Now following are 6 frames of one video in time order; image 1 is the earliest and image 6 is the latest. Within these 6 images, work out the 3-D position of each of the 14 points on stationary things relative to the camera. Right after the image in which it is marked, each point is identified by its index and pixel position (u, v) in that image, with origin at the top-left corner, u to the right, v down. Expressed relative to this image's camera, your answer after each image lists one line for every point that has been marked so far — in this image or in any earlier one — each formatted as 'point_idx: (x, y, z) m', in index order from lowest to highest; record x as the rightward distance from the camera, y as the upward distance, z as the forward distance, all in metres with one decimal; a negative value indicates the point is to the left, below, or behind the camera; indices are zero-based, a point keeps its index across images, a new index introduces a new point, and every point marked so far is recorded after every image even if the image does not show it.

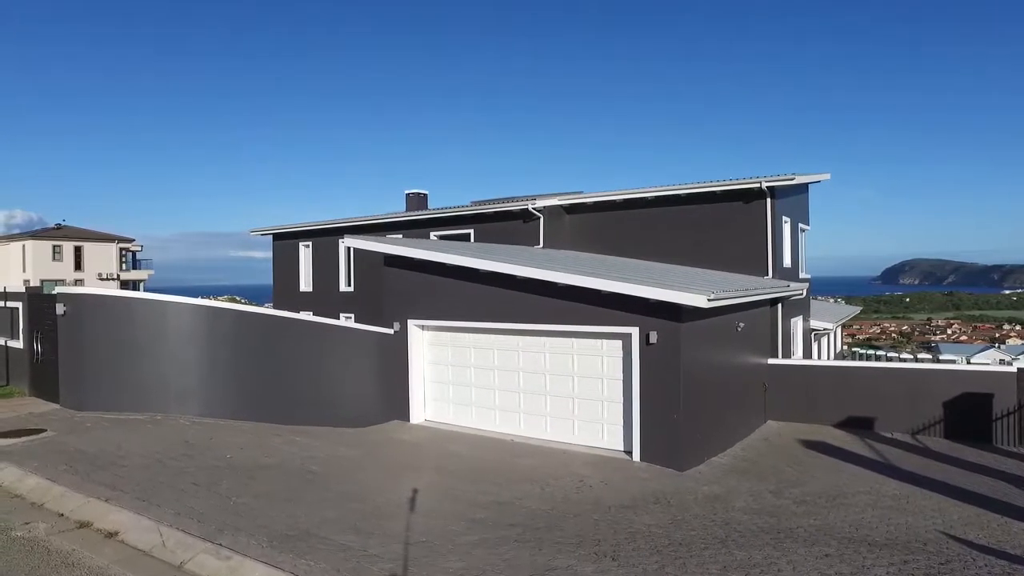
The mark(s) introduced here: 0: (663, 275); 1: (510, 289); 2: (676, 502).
0: (+2.8, +0.2, +12.1) m
1: (0.0, 0.0, +11.8) m
2: (+2.1, -2.7, +8.3) m
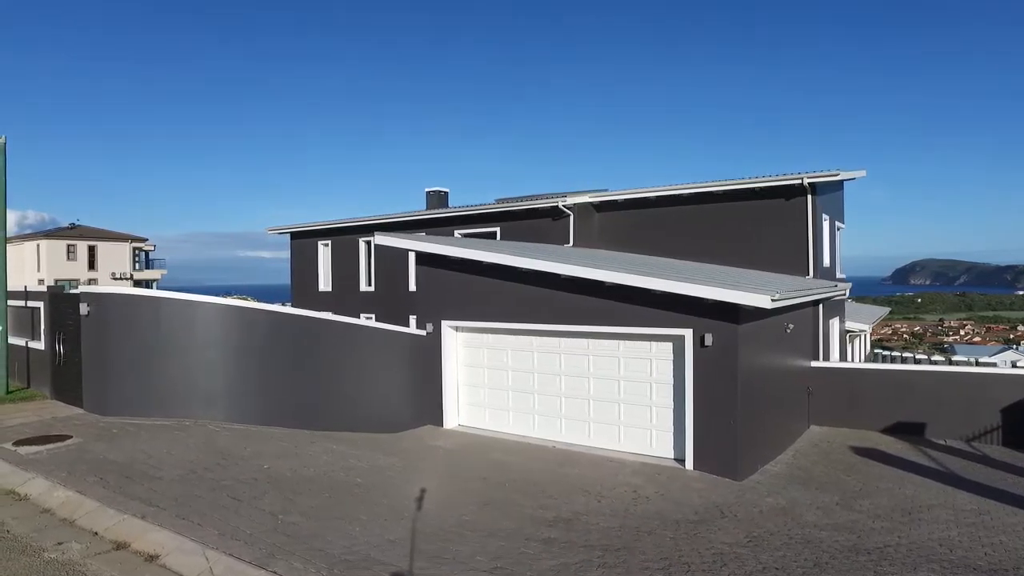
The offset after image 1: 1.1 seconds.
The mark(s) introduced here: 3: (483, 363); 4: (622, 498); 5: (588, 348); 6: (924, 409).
0: (+3.5, +0.3, +11.5) m
1: (+0.7, 0.0, +11.2) m
2: (+2.7, -2.7, +7.7) m
3: (-0.5, -1.4, +12.2) m
4: (+1.4, -2.6, +8.3) m
5: (+1.3, -1.0, +11.1) m
6: (+8.6, -2.5, +13.7) m
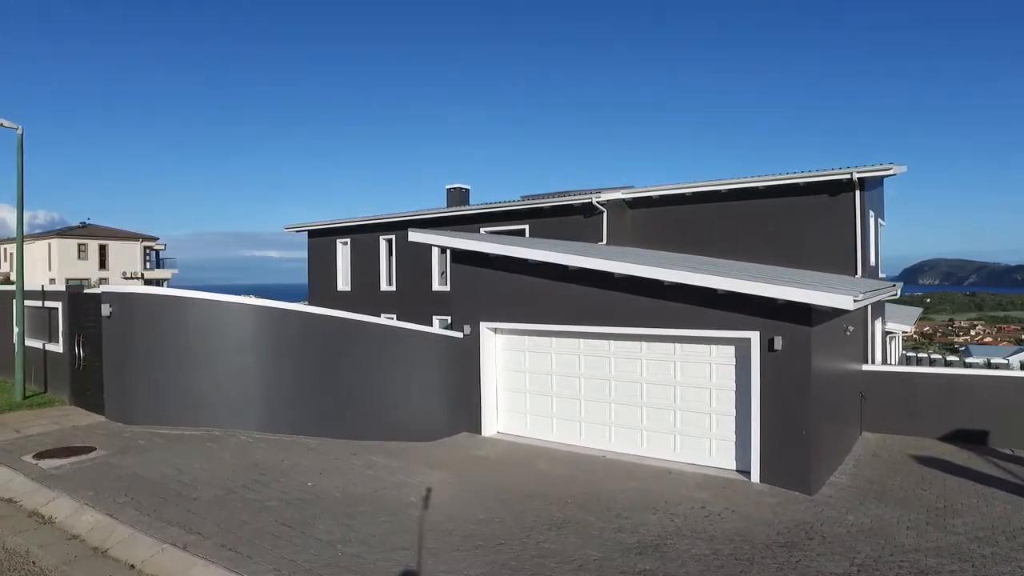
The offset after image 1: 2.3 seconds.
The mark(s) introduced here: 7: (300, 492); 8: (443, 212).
0: (+4.2, +0.3, +10.8) m
1: (+1.4, 0.0, +10.5) m
2: (+3.4, -2.7, +7.0) m
3: (+0.2, -1.4, +11.5) m
4: (+2.1, -2.6, +7.6) m
5: (+2.0, -1.0, +10.4) m
6: (+9.3, -2.5, +13.0) m
7: (-2.1, -2.0, +6.4) m
8: (-2.0, +2.3, +19.6) m
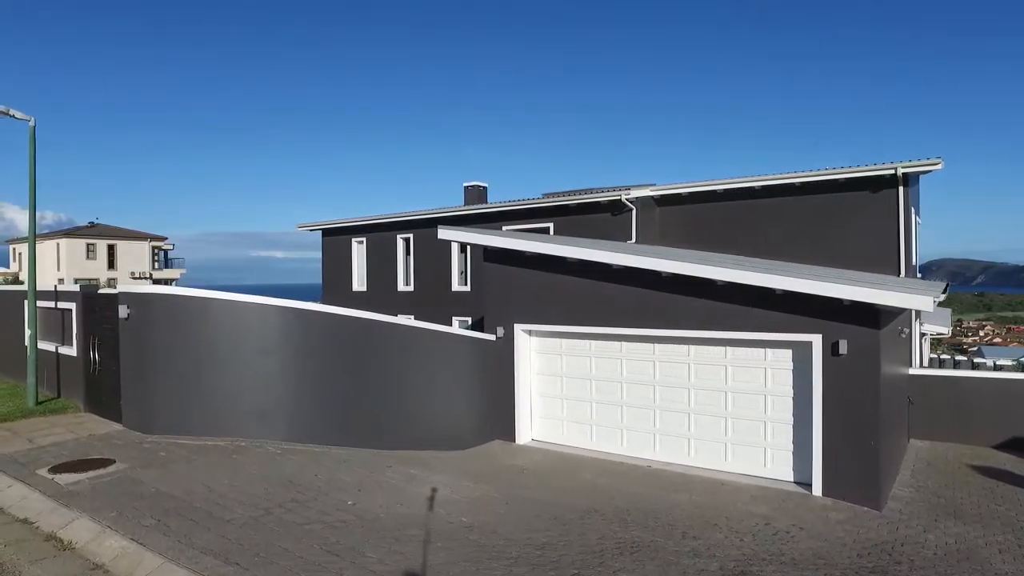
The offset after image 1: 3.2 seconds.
0: (+4.8, +0.3, +10.2) m
1: (+2.0, 0.0, +9.9) m
2: (+4.0, -2.7, +6.4) m
3: (+0.8, -1.4, +10.9) m
4: (+2.7, -2.6, +7.0) m
5: (+2.6, -1.0, +9.8) m
6: (+9.9, -2.5, +12.3) m
7: (-1.5, -2.0, +5.9) m
8: (-1.4, +2.3, +19.0) m
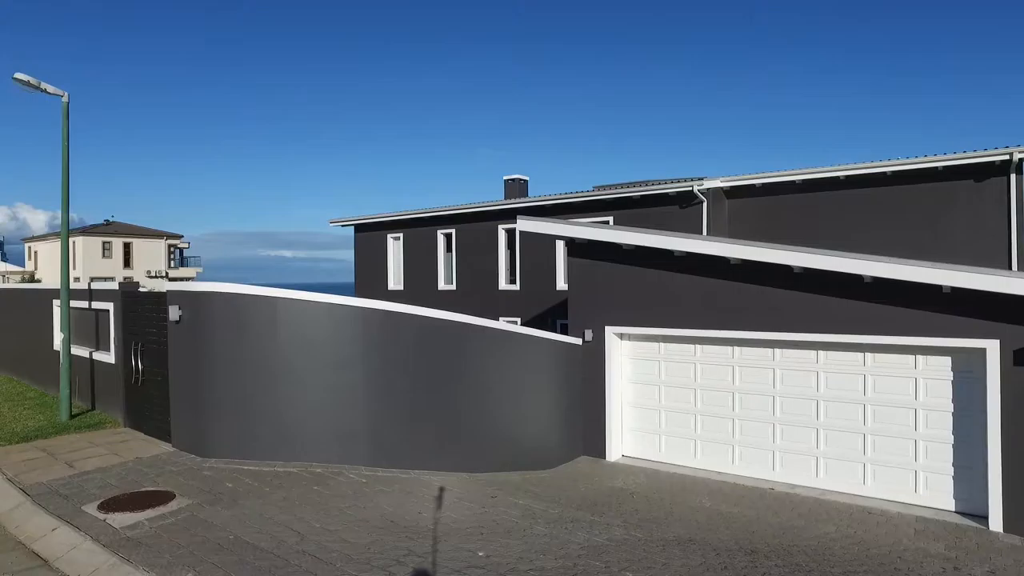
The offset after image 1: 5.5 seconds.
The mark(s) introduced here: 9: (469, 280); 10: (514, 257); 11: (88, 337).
0: (+6.1, +0.3, +8.8) m
1: (+3.3, +0.1, +8.6) m
2: (+5.2, -2.6, +5.0) m
3: (+2.1, -1.3, +9.6) m
4: (+3.9, -2.6, +5.7) m
5: (+3.9, -1.0, +8.5) m
6: (+11.3, -2.4, +10.9) m
7: (-0.2, -2.0, +4.6) m
8: (0.0, +2.3, +17.7) m
9: (-1.2, +0.3, +18.9) m
10: (+0.1, +0.9, +18.2) m
11: (-7.4, -0.8, +11.4) m
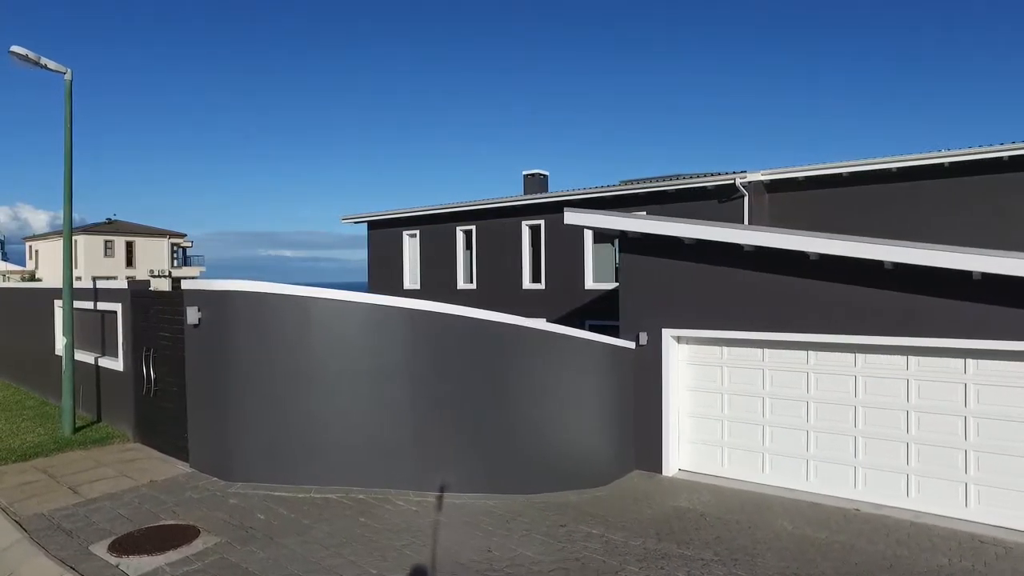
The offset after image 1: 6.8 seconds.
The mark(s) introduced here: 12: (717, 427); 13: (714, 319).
0: (+6.8, +0.3, +7.9) m
1: (+4.0, +0.1, +7.7) m
2: (+5.9, -2.6, +4.1) m
3: (+2.8, -1.3, +8.7) m
4: (+4.6, -2.6, +4.8) m
5: (+4.5, -0.9, +7.6) m
6: (+11.9, -2.4, +10.0) m
7: (+0.4, -1.9, +3.7) m
8: (+0.7, +2.3, +16.8) m
9: (-0.6, +0.3, +18.0) m
10: (+0.7, +0.9, +17.3) m
11: (-6.7, -0.8, +10.5) m
12: (+2.7, -1.8, +8.7) m
13: (+2.6, -0.4, +8.6) m
